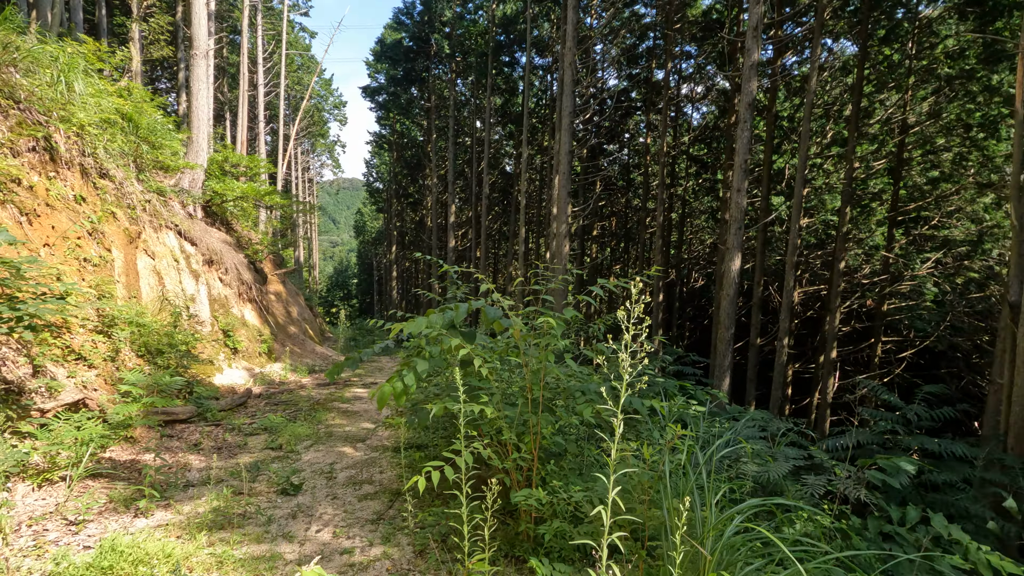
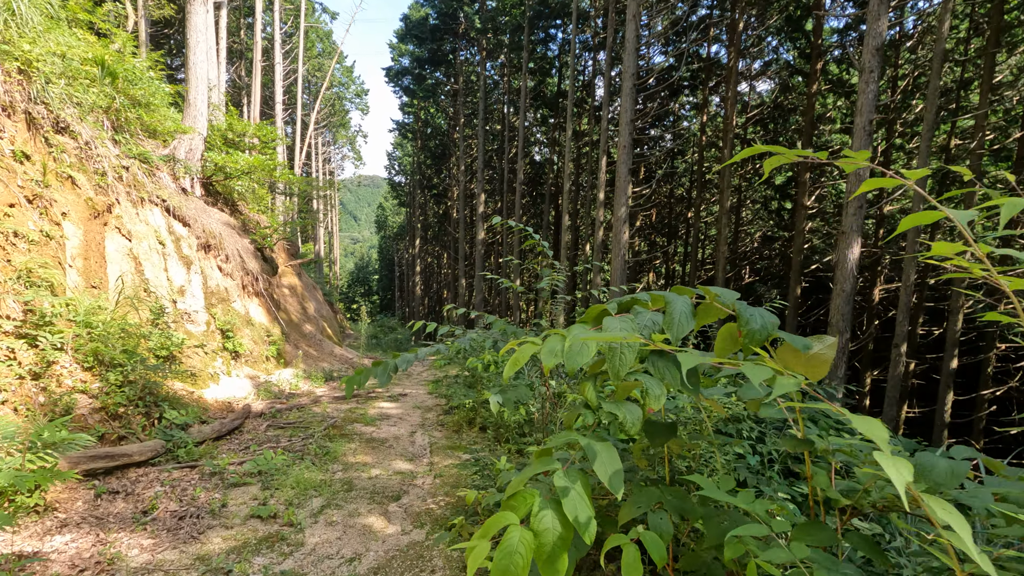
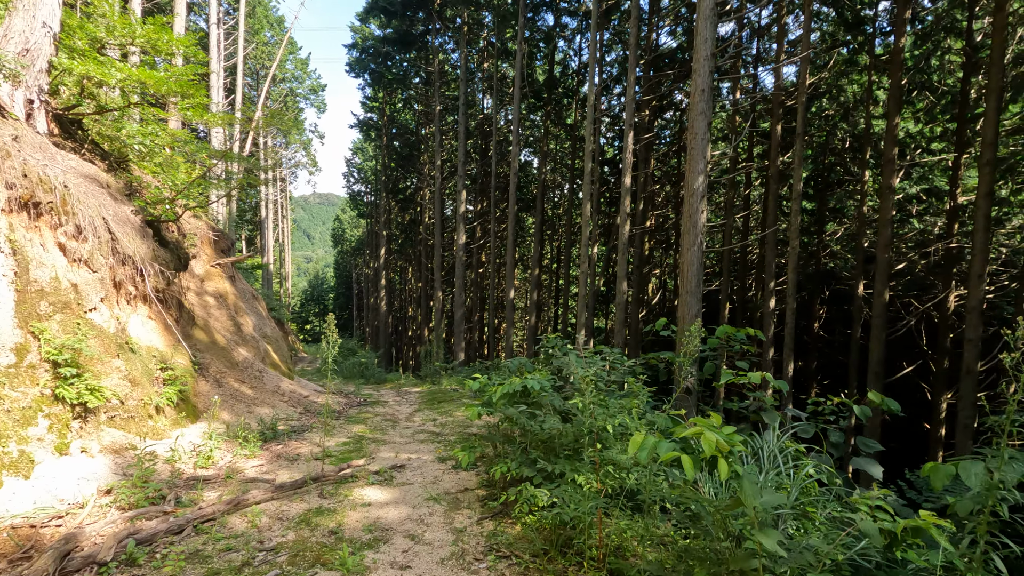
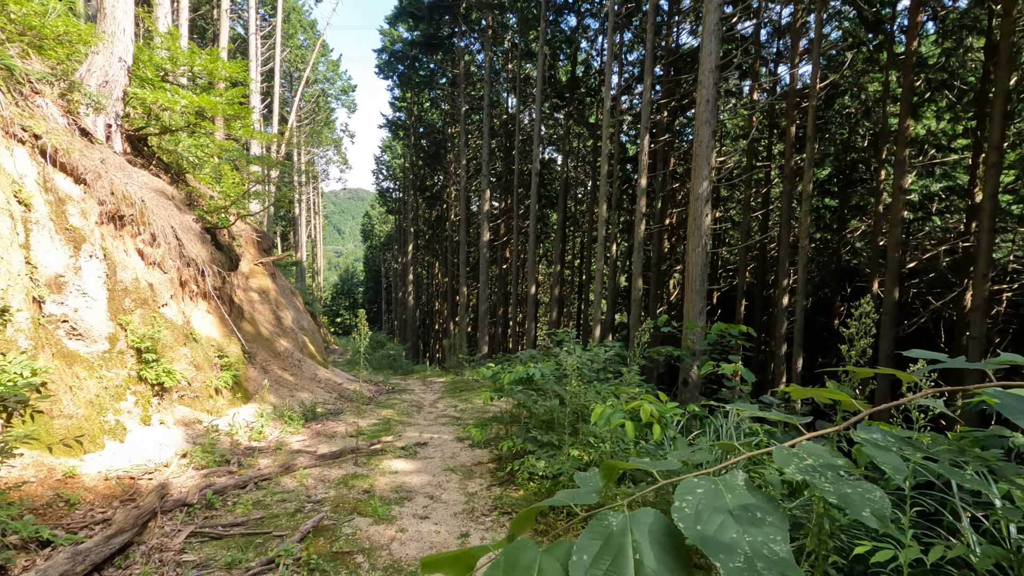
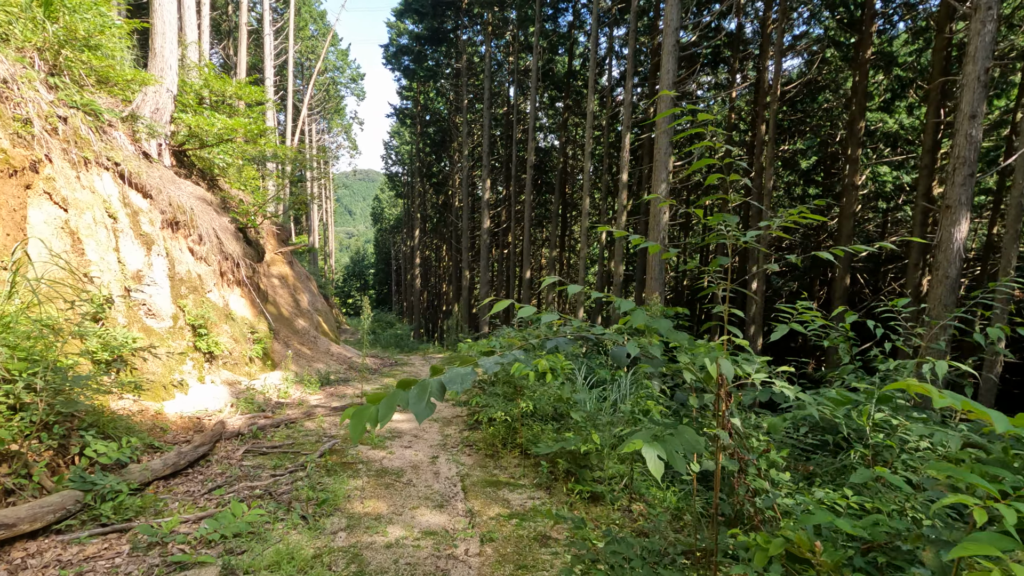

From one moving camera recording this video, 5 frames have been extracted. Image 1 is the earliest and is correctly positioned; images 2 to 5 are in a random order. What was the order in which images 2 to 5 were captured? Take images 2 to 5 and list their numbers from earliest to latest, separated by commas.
2, 5, 4, 3
